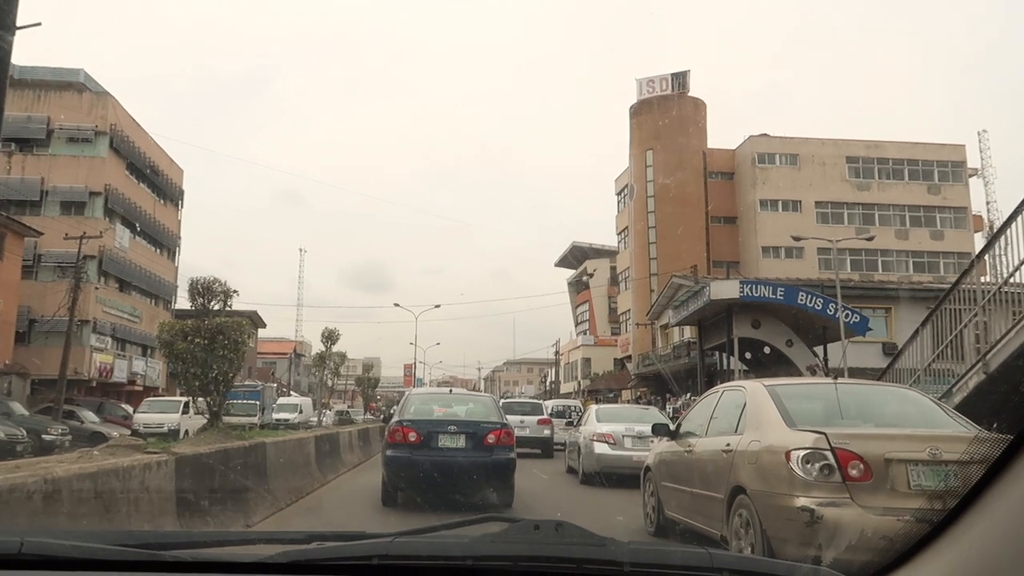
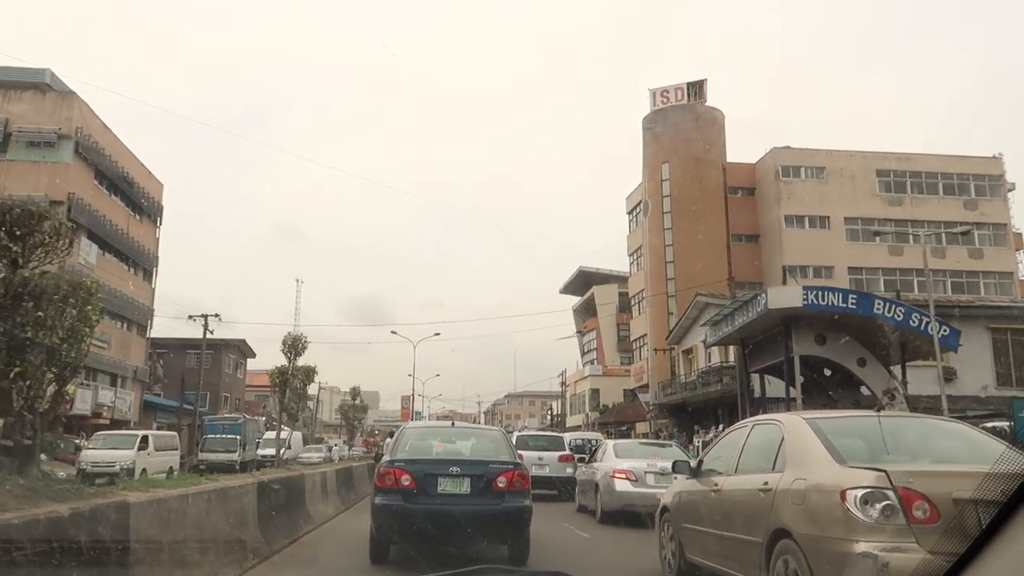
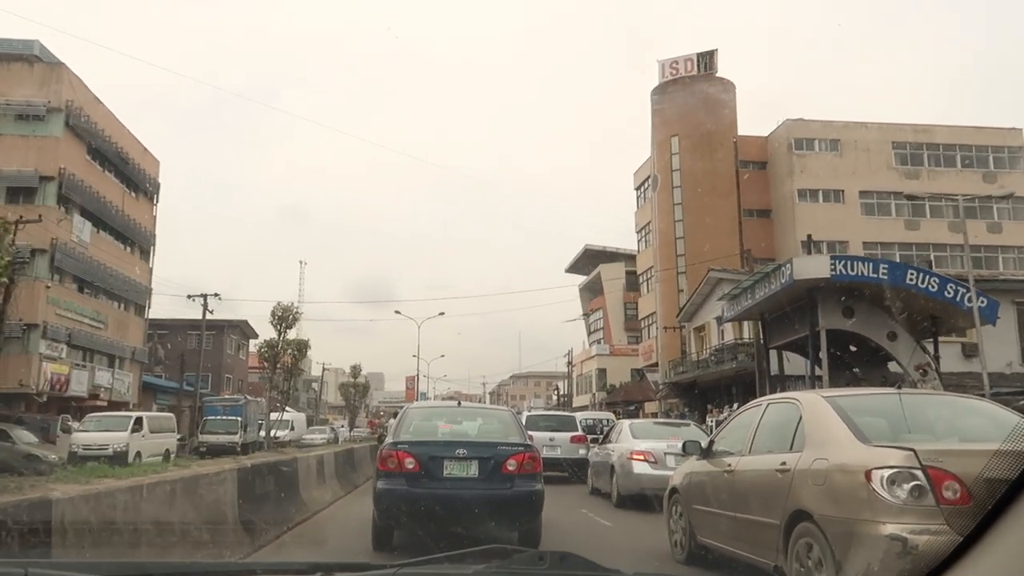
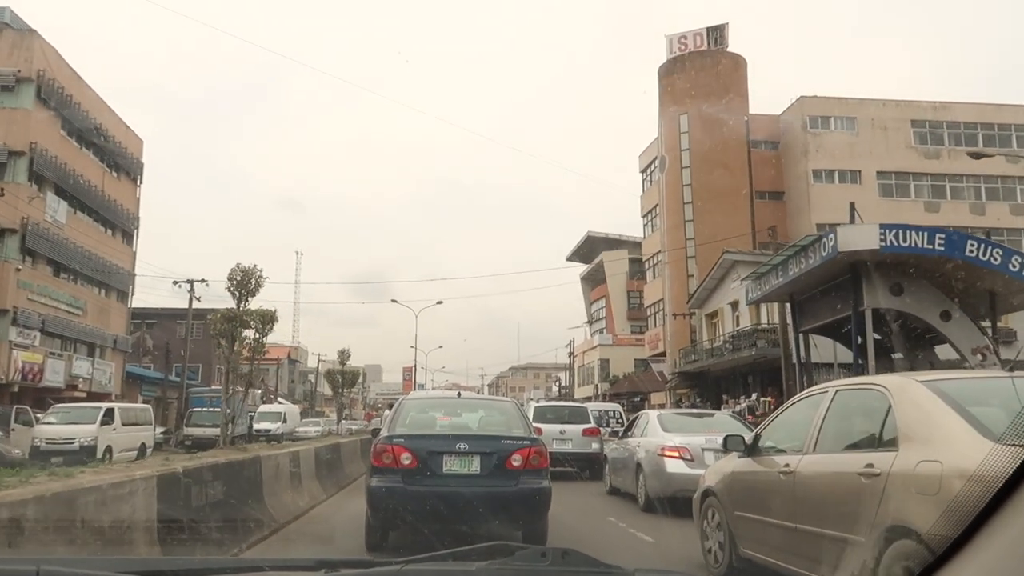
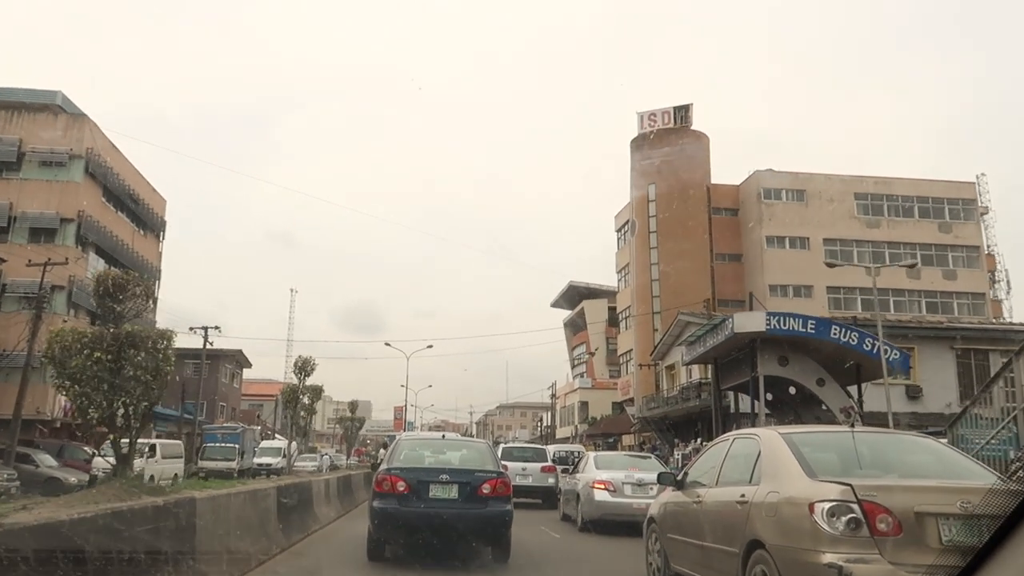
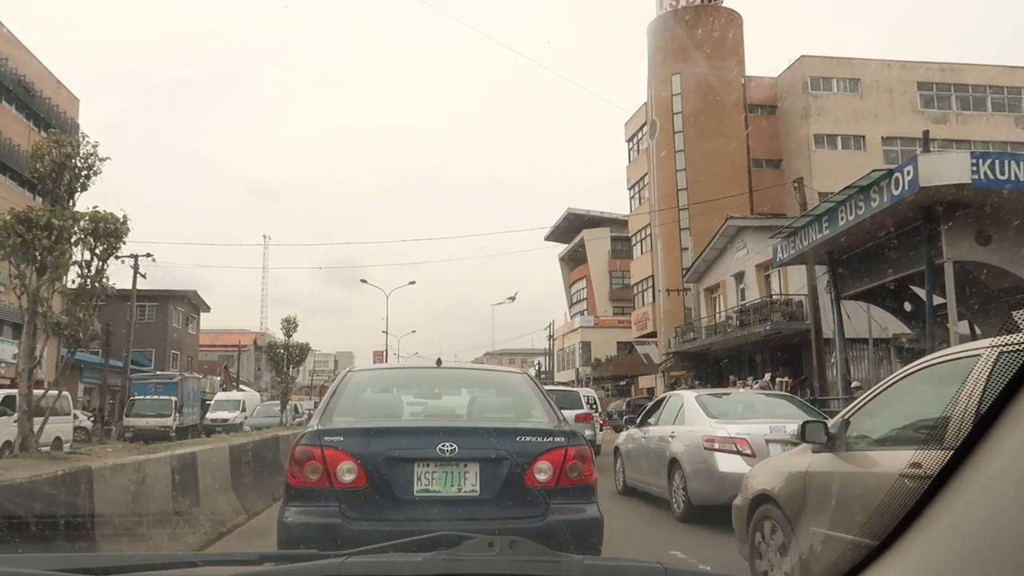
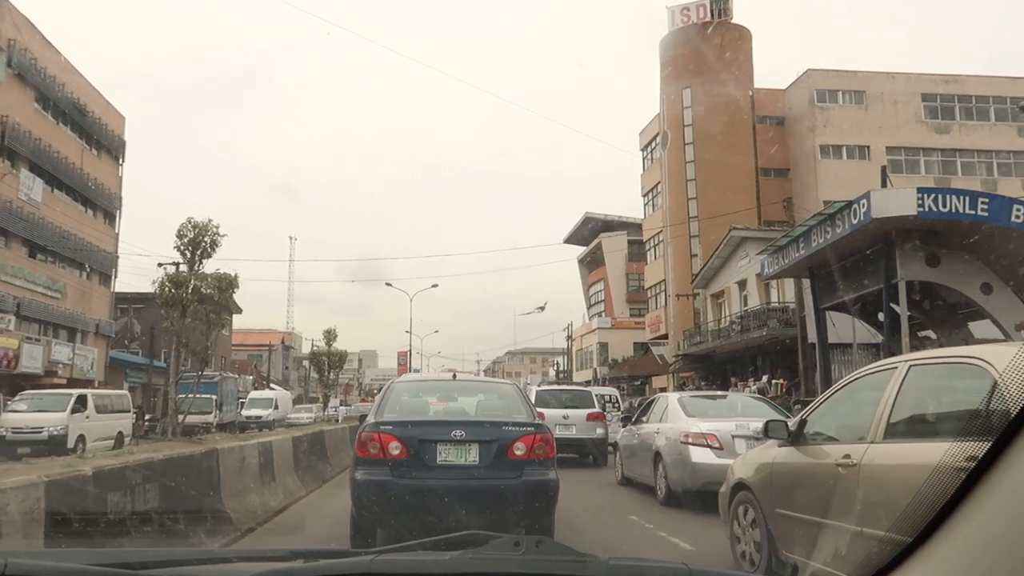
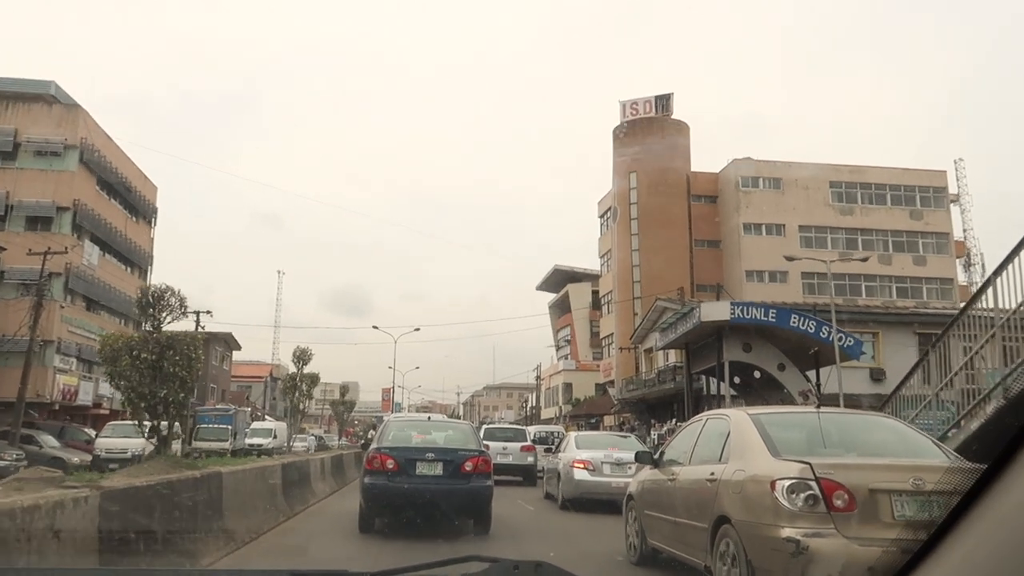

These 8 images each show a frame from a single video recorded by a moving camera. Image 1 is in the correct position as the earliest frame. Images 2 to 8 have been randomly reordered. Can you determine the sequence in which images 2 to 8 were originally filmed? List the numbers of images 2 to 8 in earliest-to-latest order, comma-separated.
8, 5, 2, 3, 4, 7, 6
